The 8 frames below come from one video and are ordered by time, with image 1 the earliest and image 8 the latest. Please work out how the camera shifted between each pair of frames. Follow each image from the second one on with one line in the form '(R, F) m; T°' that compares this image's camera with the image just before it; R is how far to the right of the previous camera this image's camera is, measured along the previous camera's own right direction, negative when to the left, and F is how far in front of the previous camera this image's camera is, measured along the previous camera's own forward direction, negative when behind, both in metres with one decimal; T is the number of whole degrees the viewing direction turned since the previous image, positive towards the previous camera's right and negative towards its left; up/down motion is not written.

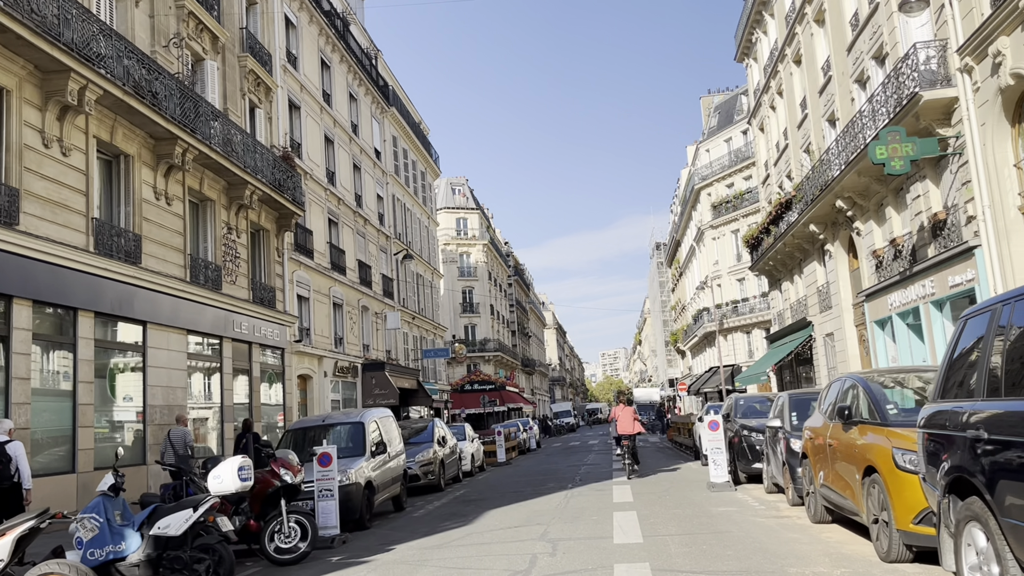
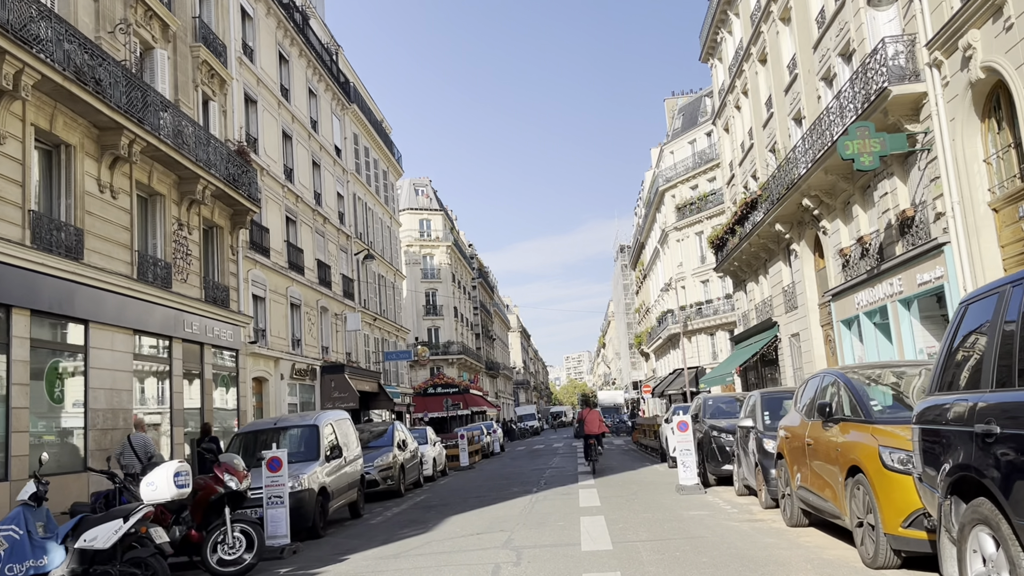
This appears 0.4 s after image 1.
(0.0, +0.5) m; +2°
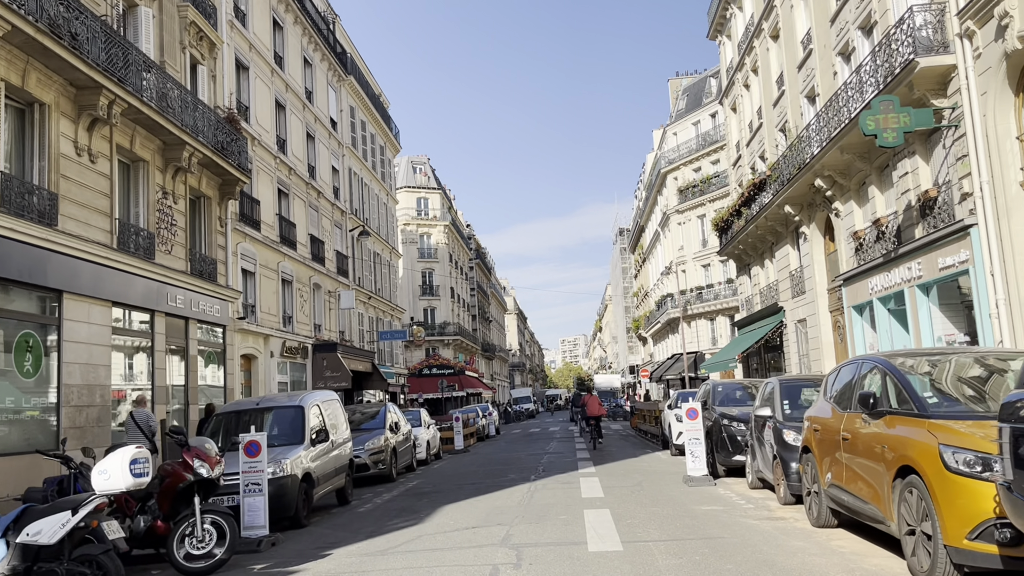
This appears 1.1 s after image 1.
(-0.1, +0.8) m; 0°
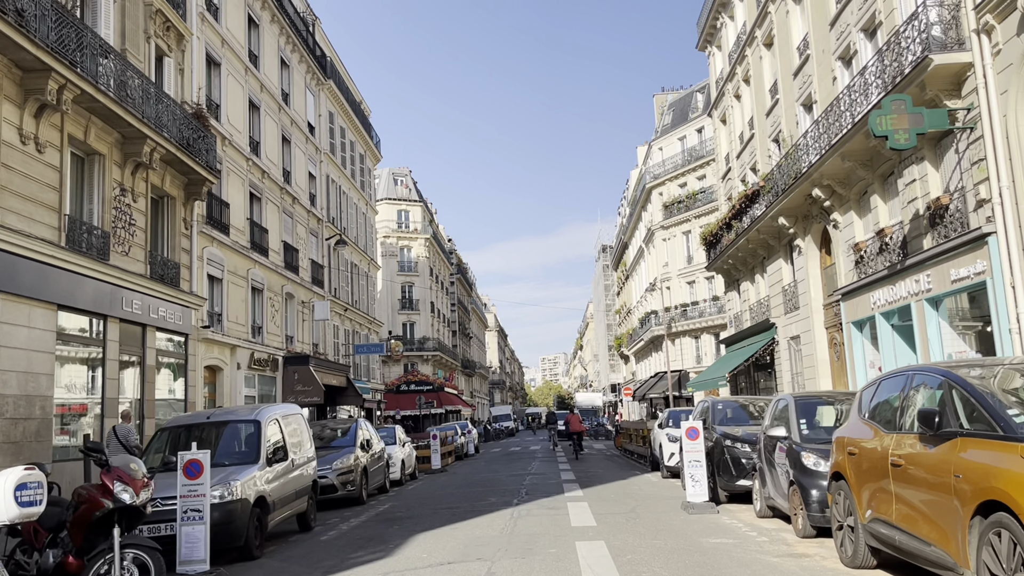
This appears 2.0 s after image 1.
(0.0, +1.1) m; +1°
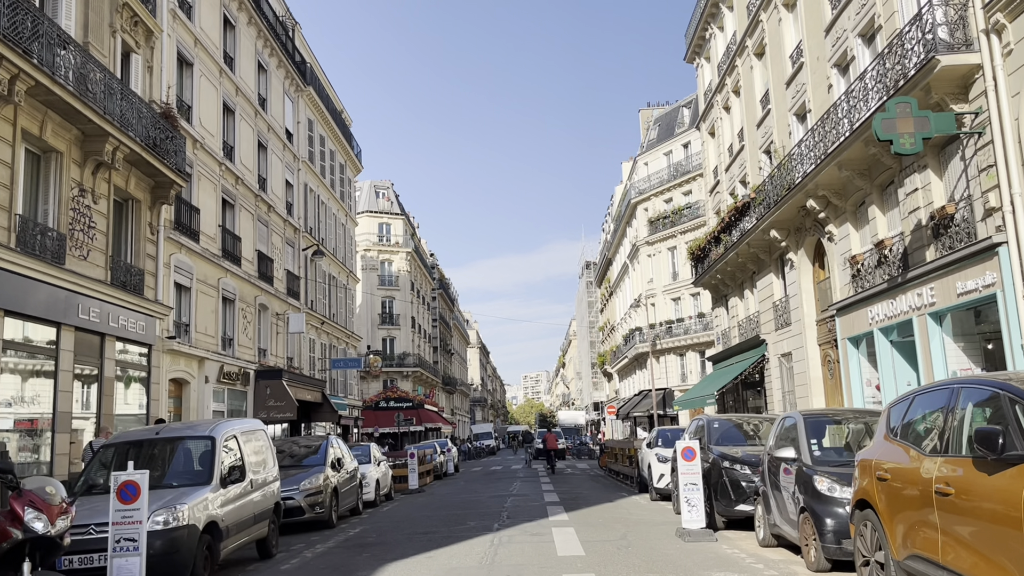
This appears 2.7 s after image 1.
(0.0, +0.9) m; +1°
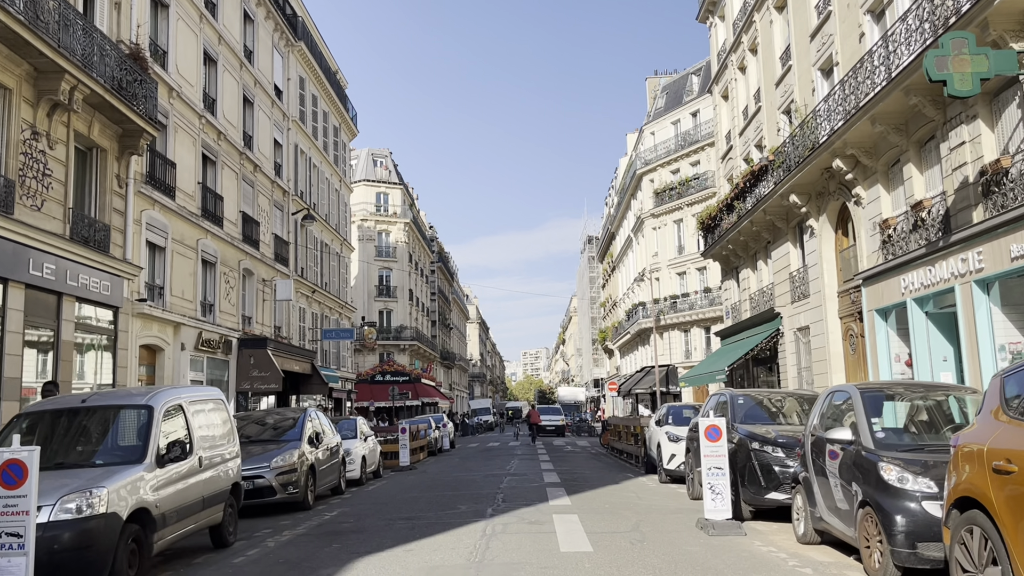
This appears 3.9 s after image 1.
(0.0, +1.5) m; 0°
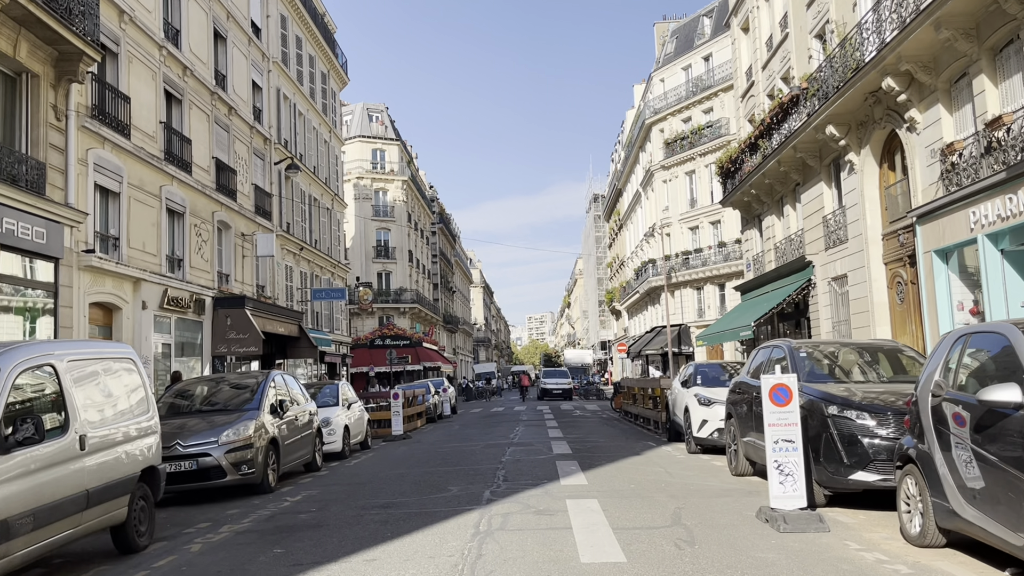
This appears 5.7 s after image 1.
(0.0, +2.3) m; 0°
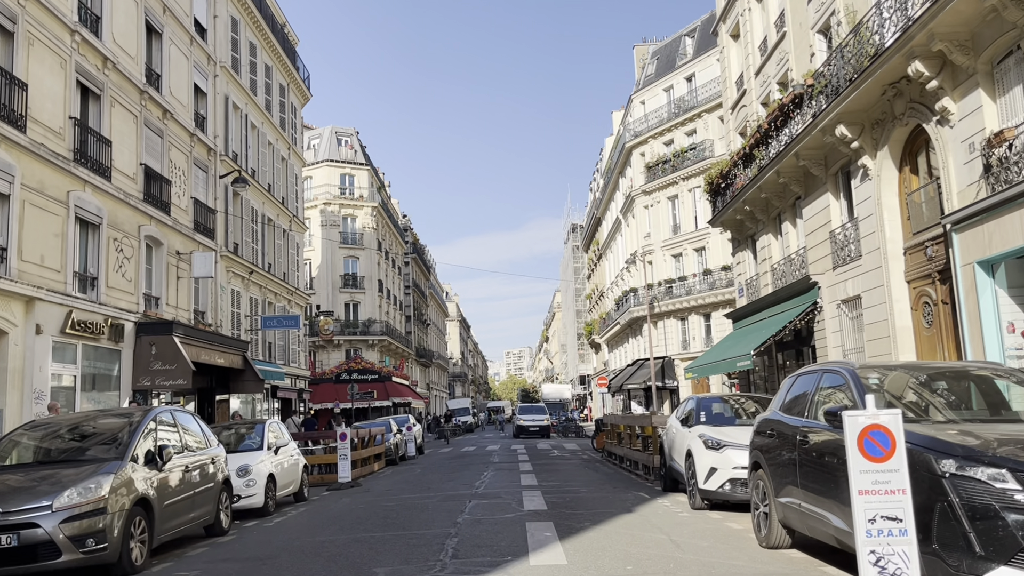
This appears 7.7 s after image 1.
(+0.2, +2.6) m; +1°
